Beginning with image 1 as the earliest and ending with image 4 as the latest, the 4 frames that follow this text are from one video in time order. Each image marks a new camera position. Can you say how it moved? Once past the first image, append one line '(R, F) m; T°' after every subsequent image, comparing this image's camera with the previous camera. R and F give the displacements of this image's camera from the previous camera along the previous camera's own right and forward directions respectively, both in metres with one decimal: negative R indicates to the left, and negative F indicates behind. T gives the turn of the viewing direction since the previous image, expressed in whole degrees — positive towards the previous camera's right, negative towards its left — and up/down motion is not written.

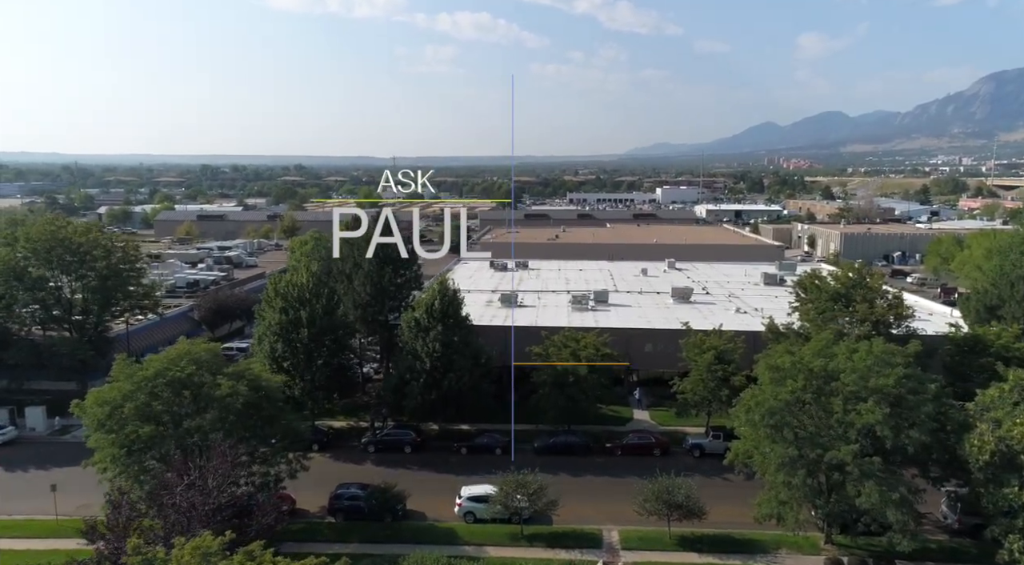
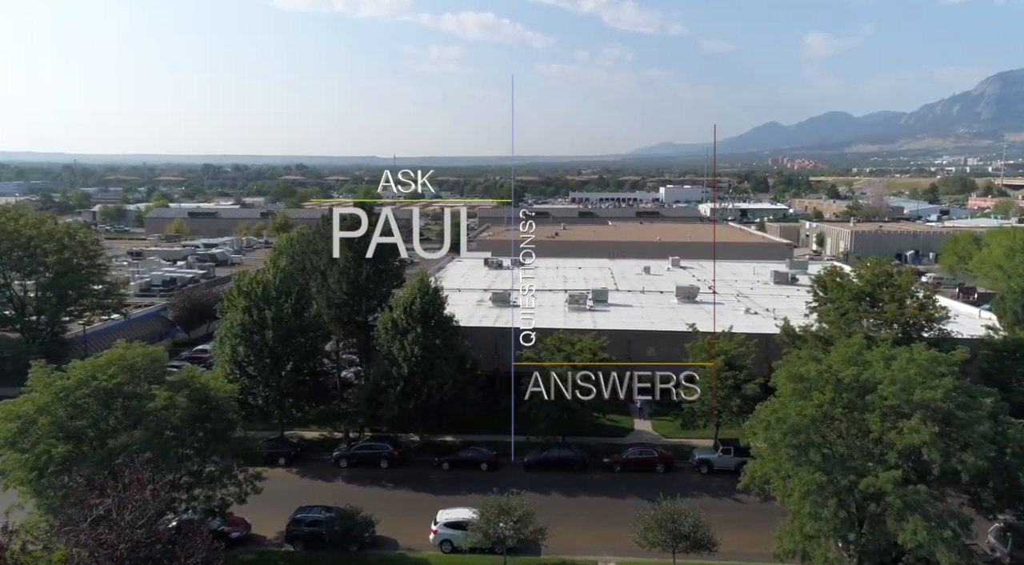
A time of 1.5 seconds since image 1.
(+0.5, +2.3) m; 0°
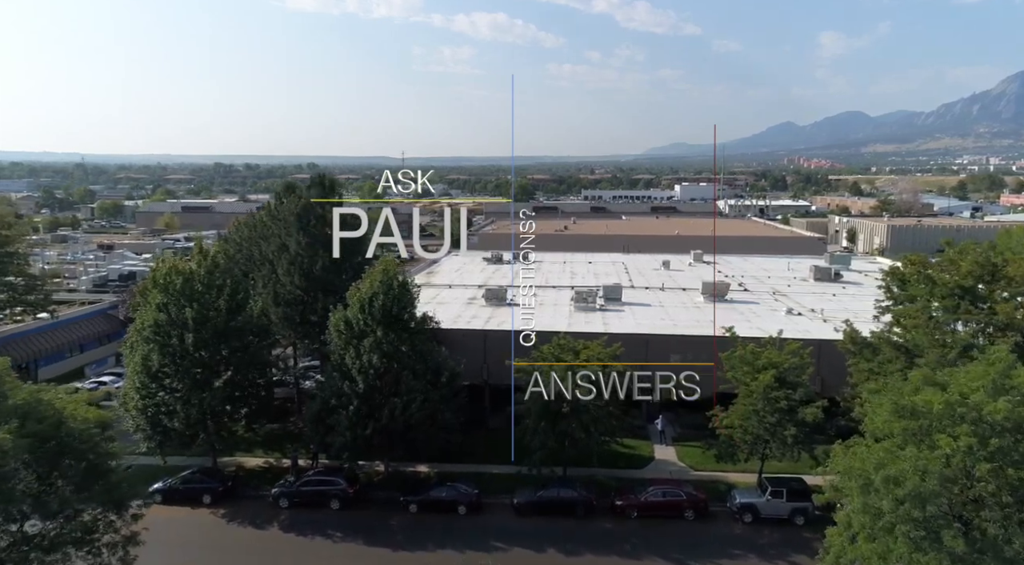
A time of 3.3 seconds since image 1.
(+0.7, +4.6) m; -1°
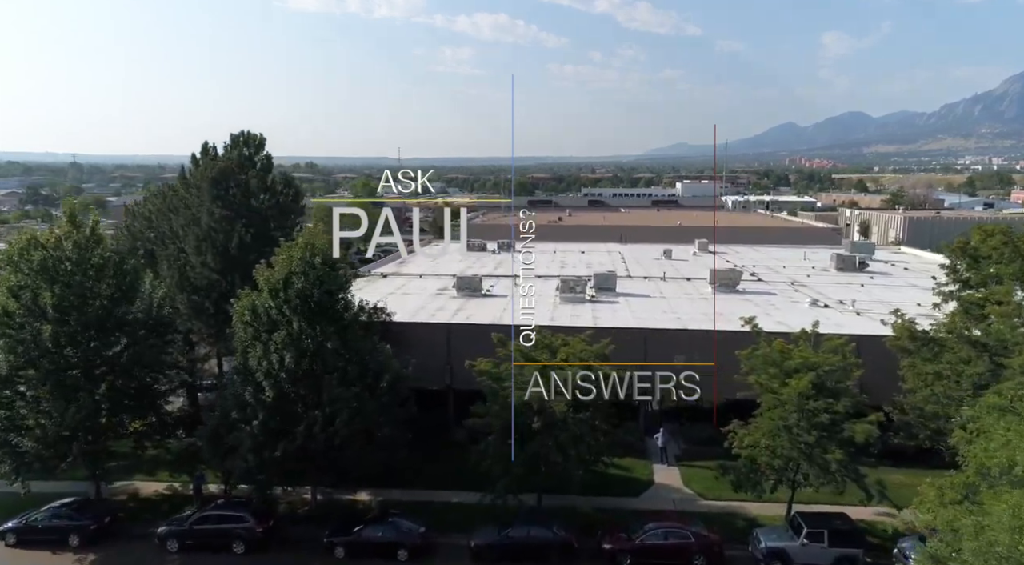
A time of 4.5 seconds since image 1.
(+0.9, +3.8) m; 0°
